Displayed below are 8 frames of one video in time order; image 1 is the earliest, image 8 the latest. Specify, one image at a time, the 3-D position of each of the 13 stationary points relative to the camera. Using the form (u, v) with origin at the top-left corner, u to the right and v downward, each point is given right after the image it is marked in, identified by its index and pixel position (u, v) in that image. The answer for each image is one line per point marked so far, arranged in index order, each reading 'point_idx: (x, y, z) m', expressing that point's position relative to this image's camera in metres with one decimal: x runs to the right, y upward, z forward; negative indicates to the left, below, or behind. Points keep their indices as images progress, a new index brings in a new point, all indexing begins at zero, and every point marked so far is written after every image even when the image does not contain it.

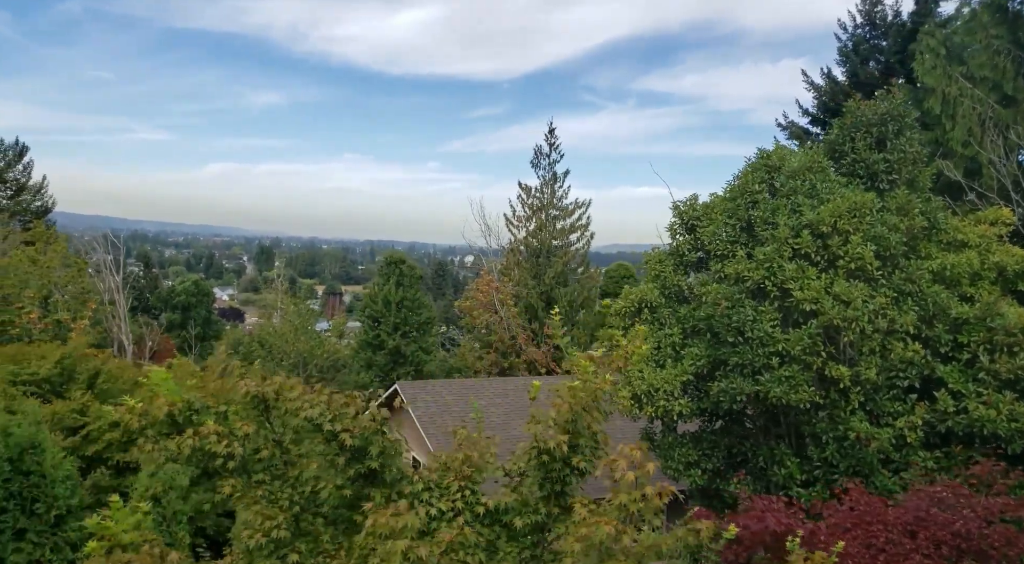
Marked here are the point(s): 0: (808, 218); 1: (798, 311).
0: (+4.0, +0.9, +10.3) m
1: (+3.8, -0.4, +10.1) m
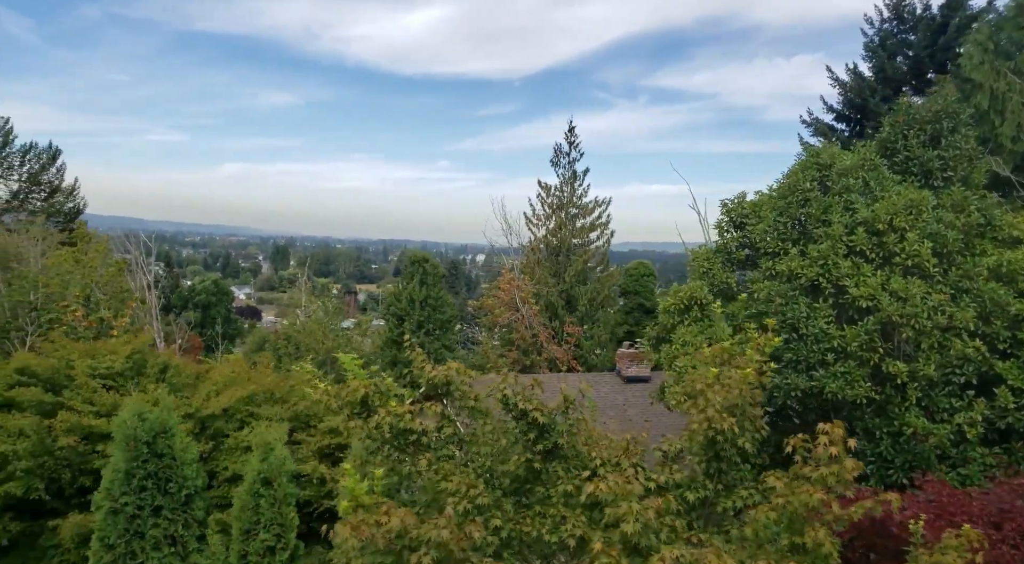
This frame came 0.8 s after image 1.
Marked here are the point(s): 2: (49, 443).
0: (+4.8, +0.9, +10.5) m
1: (+4.6, -0.4, +10.3) m
2: (-5.9, -2.1, +9.9) m
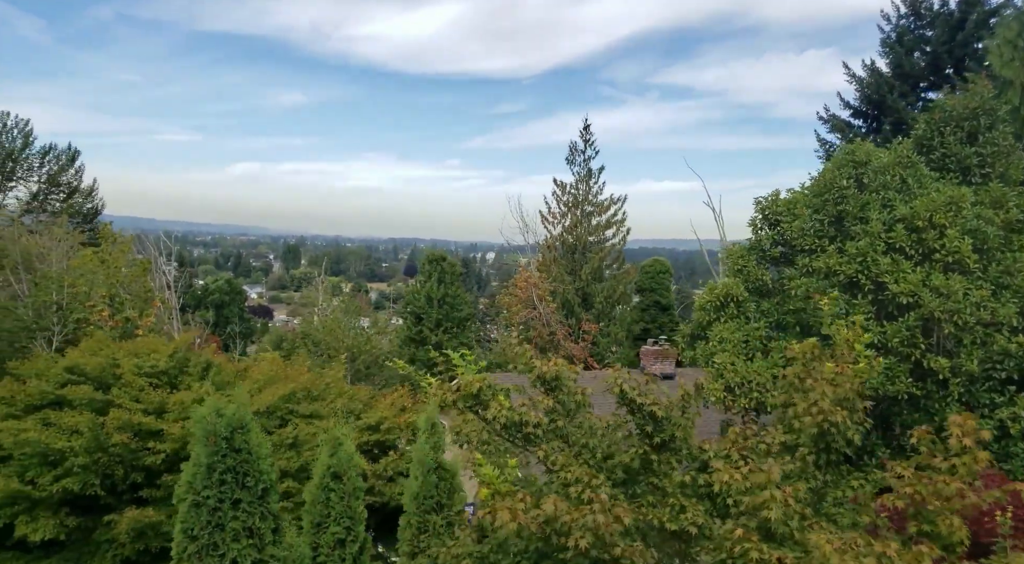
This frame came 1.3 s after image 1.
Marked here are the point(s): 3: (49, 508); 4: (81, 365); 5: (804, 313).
0: (+5.4, +1.0, +10.6) m
1: (+5.1, -0.3, +10.3) m
2: (-5.4, -2.1, +10.1) m
3: (-6.0, -2.9, +10.0) m
4: (-6.4, -1.2, +11.3) m
5: (+4.3, -0.5, +11.2) m
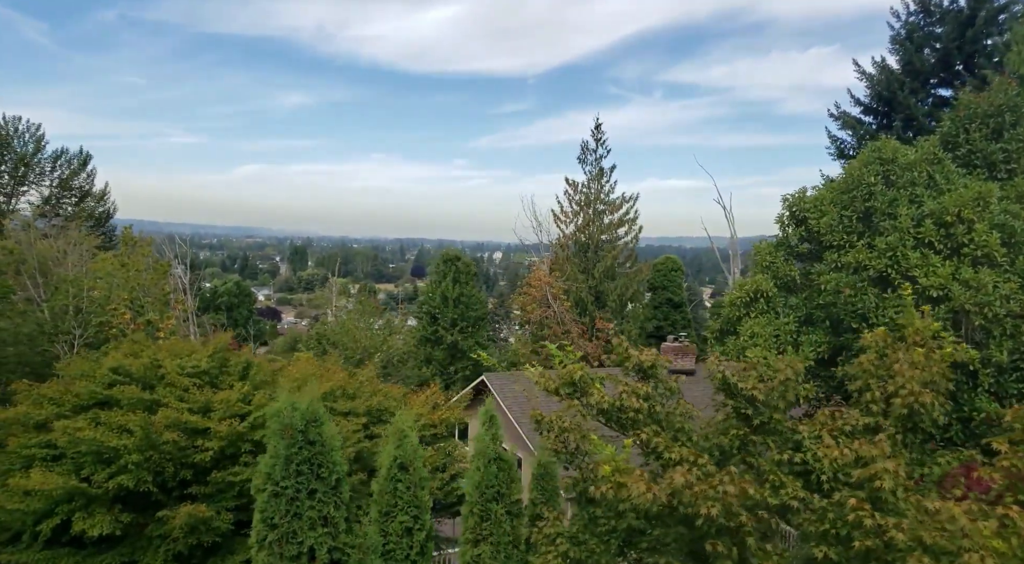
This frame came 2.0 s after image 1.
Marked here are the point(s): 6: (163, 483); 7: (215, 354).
0: (+5.9, +1.0, +10.8) m
1: (+5.7, -0.2, +10.5) m
2: (-4.8, -2.1, +10.4) m
3: (-5.4, -3.0, +10.3) m
4: (-5.9, -1.3, +11.7) m
5: (+4.8, -0.4, +11.4) m
6: (-4.8, -2.8, +10.6) m
7: (-4.8, -1.2, +12.4) m
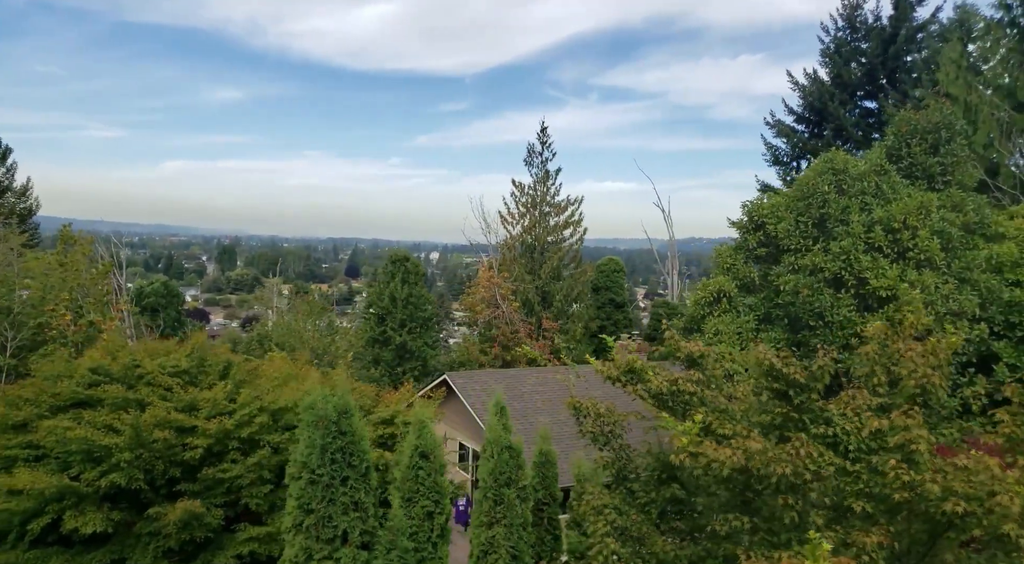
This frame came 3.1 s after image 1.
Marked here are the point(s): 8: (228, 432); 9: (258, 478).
0: (+5.7, +1.0, +11.8) m
1: (+5.4, -0.2, +11.5) m
2: (-5.0, -2.1, +10.5) m
3: (-5.6, -3.0, +10.4) m
4: (-6.2, -1.3, +11.7) m
5: (+4.5, -0.4, +12.3) m
6: (-5.0, -2.8, +10.7) m
7: (-5.2, -1.2, +12.5) m
8: (-4.1, -2.1, +10.9) m
9: (-3.6, -2.8, +11.0) m
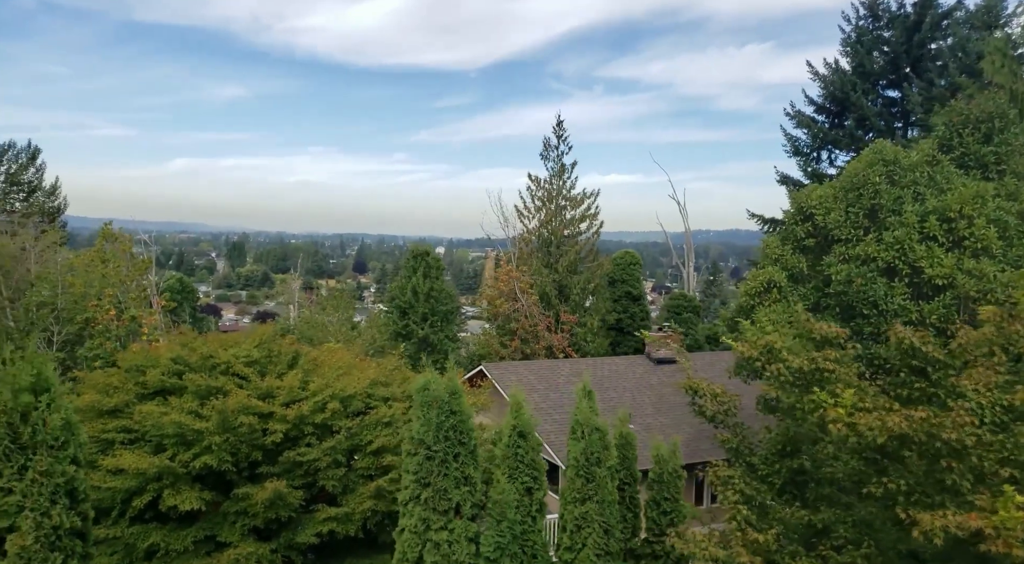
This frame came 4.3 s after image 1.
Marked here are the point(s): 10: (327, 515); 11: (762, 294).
0: (+6.6, +1.2, +12.1) m
1: (+6.4, -0.1, +11.9) m
2: (-4.1, -2.0, +11.0) m
3: (-4.6, -2.9, +10.9) m
4: (-5.2, -1.2, +12.2) m
5: (+5.5, -0.2, +12.7) m
6: (-4.0, -2.7, +11.2) m
7: (-4.2, -1.0, +13.0) m
8: (-3.1, -2.0, +11.4) m
9: (-2.7, -2.7, +11.5) m
10: (-2.7, -3.4, +11.2) m
11: (+4.5, -0.2, +14.0) m
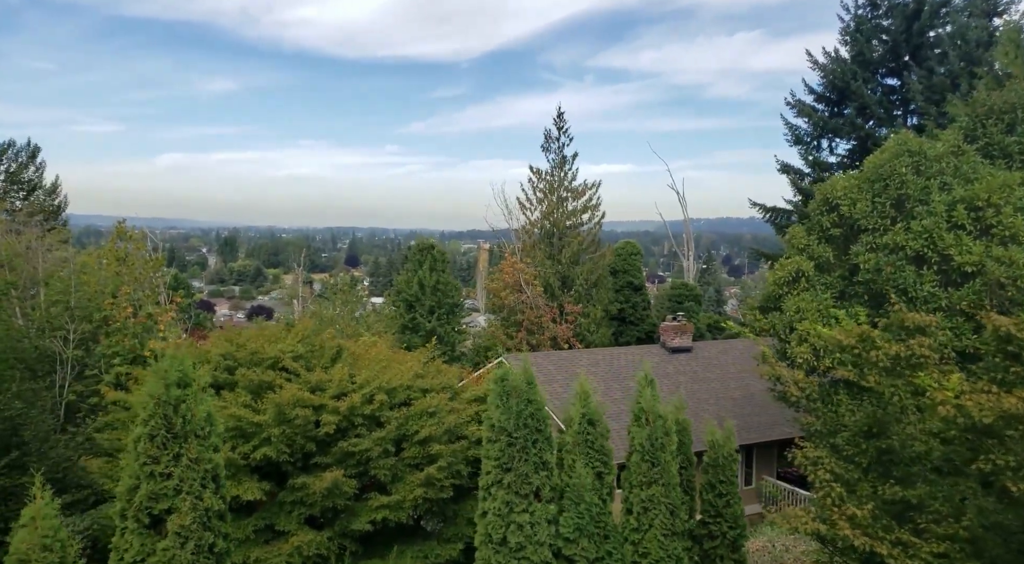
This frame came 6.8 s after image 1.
0: (+7.2, +1.4, +12.5) m
1: (+7.1, +0.1, +12.3) m
2: (-3.4, -1.9, +11.3) m
3: (-3.9, -2.8, +11.2) m
4: (-4.5, -1.1, +12.5) m
5: (+6.1, 0.0, +13.1) m
6: (-3.3, -2.6, +11.5) m
7: (-3.5, -1.0, +13.3) m
8: (-2.4, -1.9, +11.7) m
9: (-2.0, -2.6, +11.8) m
10: (-2.0, -3.3, +11.6) m
11: (+5.2, 0.0, +14.3) m
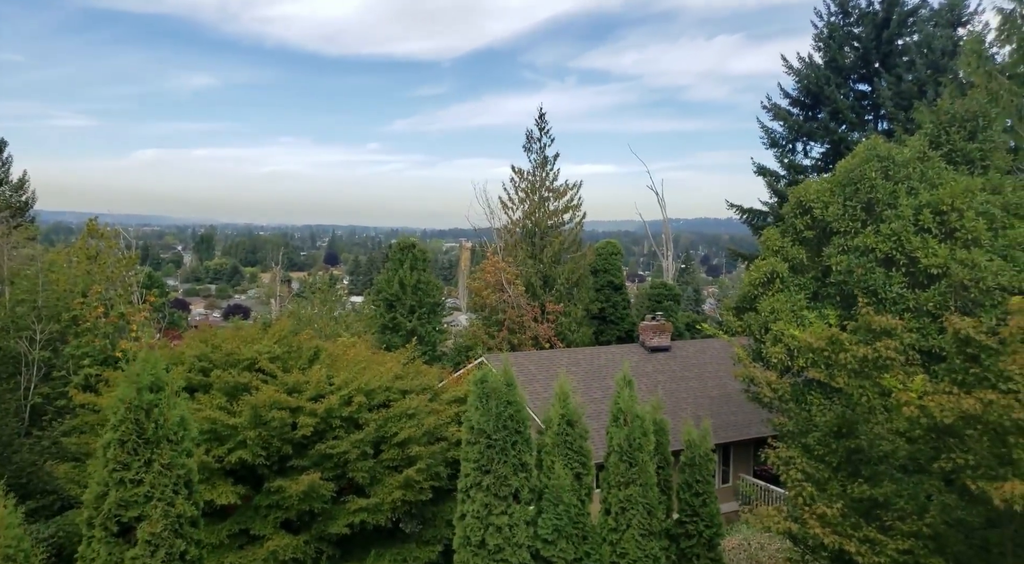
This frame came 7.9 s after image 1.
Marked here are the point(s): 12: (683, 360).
0: (+6.9, +1.4, +12.7) m
1: (+6.7, +0.1, +12.5) m
2: (-3.7, -2.0, +11.3) m
3: (-4.2, -2.8, +11.2) m
4: (-4.9, -1.1, +12.4) m
5: (+5.8, -0.1, +13.3) m
6: (-3.6, -2.6, +11.5) m
7: (-3.9, -1.0, +13.3) m
8: (-2.7, -2.0, +11.7) m
9: (-2.3, -2.6, +11.8) m
10: (-2.3, -3.4, +11.6) m
11: (+4.8, 0.0, +14.5) m
12: (+4.5, -2.0, +20.0) m
